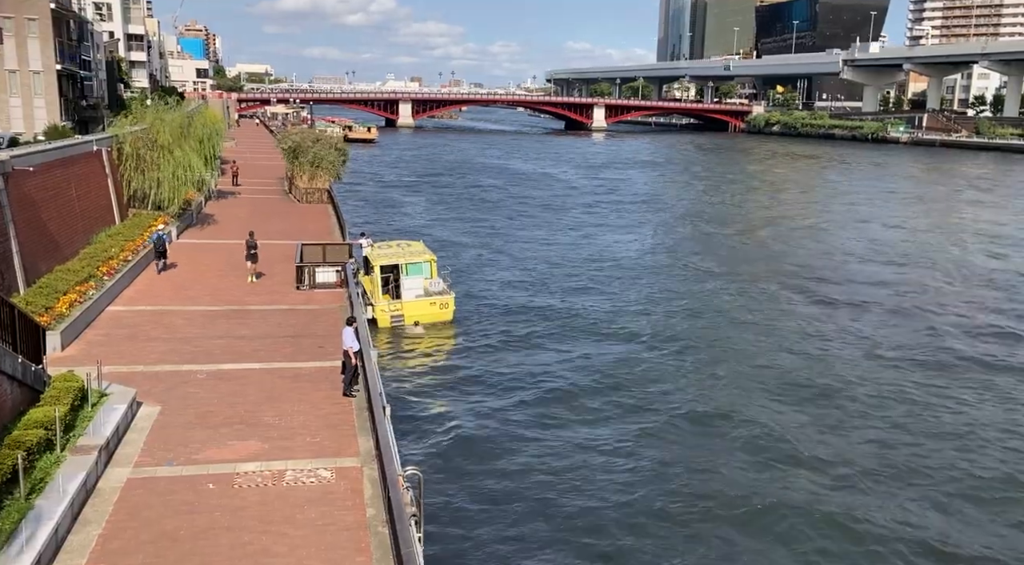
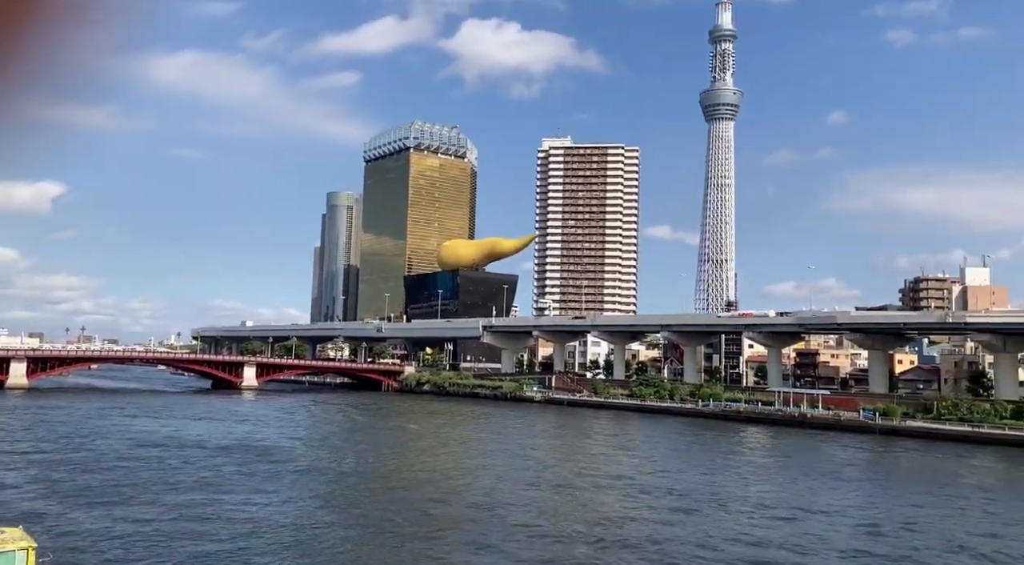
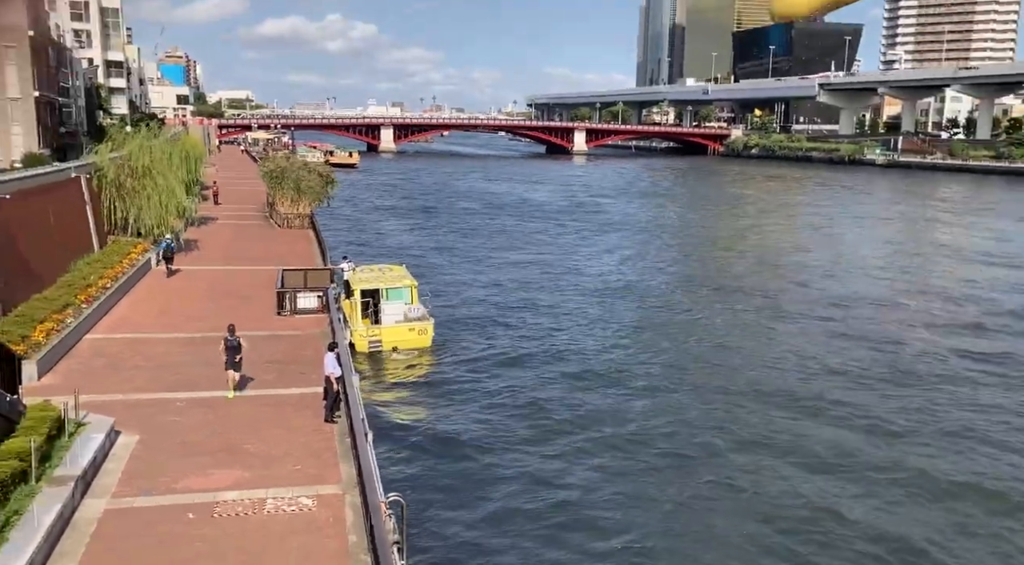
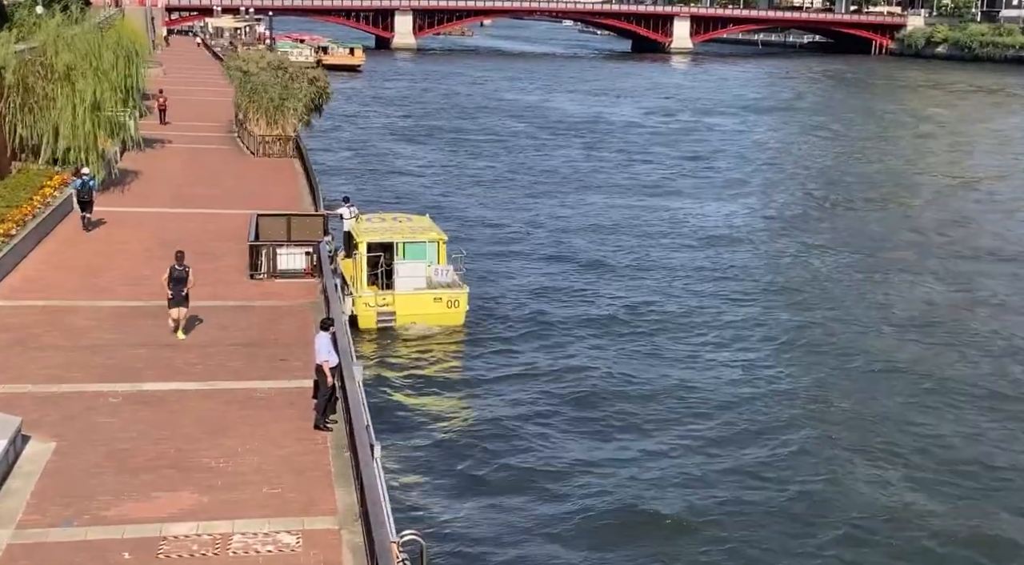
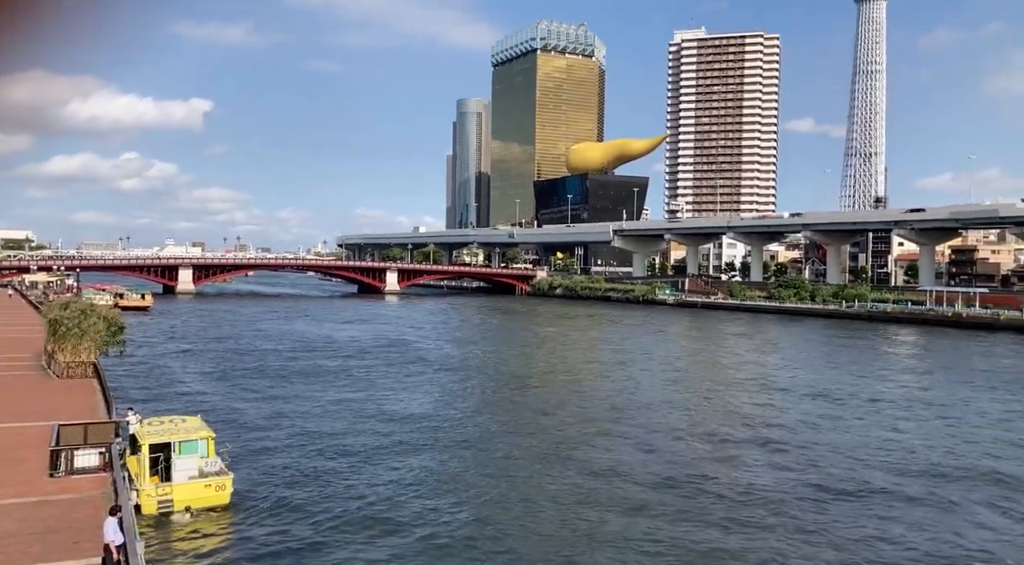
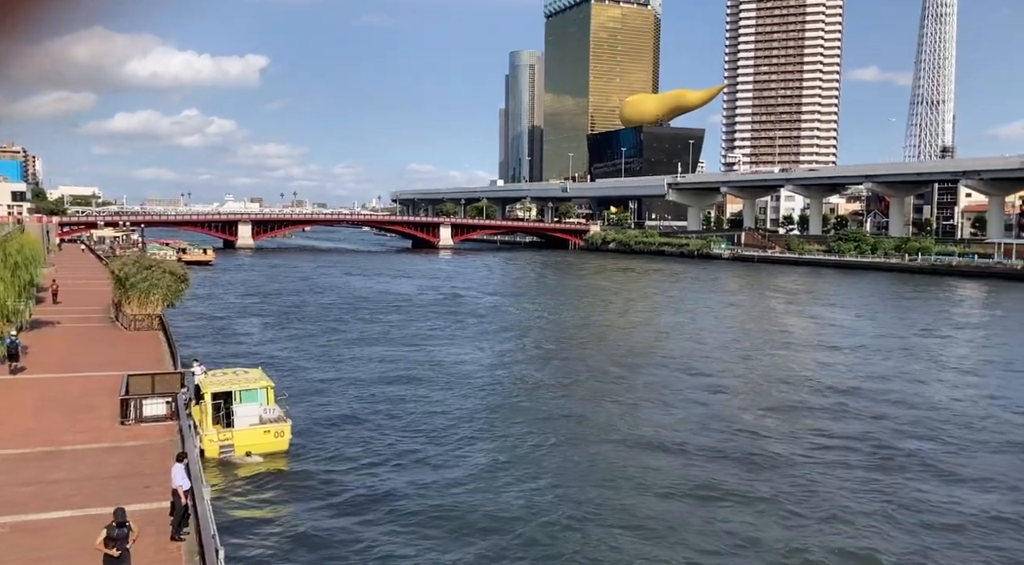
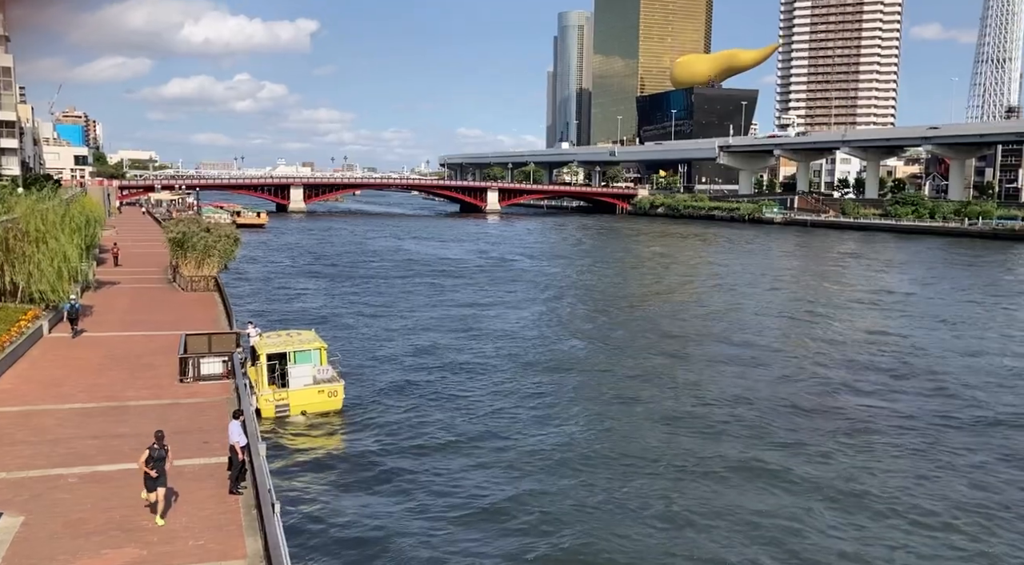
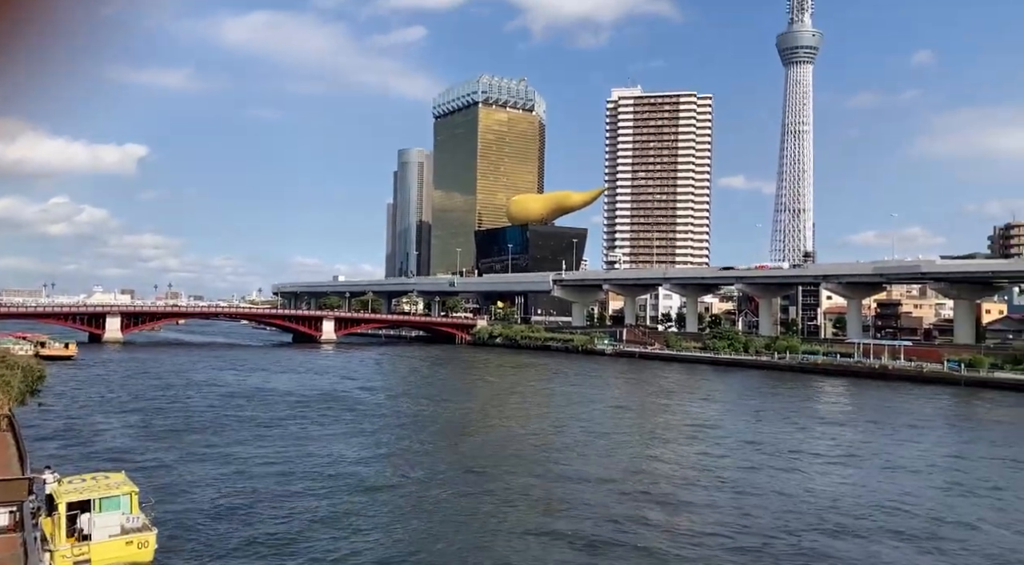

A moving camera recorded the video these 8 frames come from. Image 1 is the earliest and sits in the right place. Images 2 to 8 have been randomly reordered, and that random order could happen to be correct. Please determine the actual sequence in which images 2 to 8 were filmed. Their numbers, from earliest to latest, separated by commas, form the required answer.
4, 3, 7, 6, 5, 8, 2
